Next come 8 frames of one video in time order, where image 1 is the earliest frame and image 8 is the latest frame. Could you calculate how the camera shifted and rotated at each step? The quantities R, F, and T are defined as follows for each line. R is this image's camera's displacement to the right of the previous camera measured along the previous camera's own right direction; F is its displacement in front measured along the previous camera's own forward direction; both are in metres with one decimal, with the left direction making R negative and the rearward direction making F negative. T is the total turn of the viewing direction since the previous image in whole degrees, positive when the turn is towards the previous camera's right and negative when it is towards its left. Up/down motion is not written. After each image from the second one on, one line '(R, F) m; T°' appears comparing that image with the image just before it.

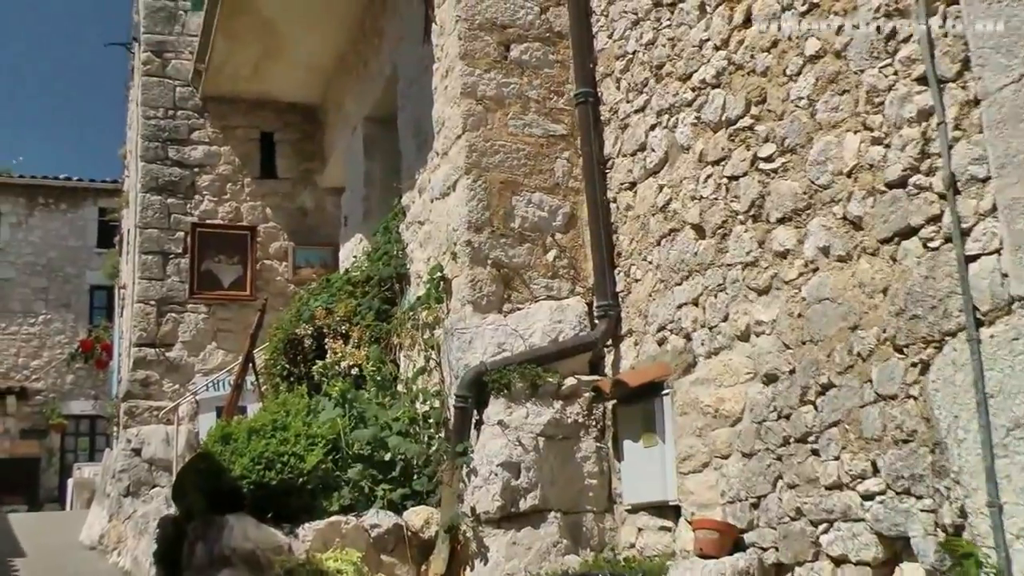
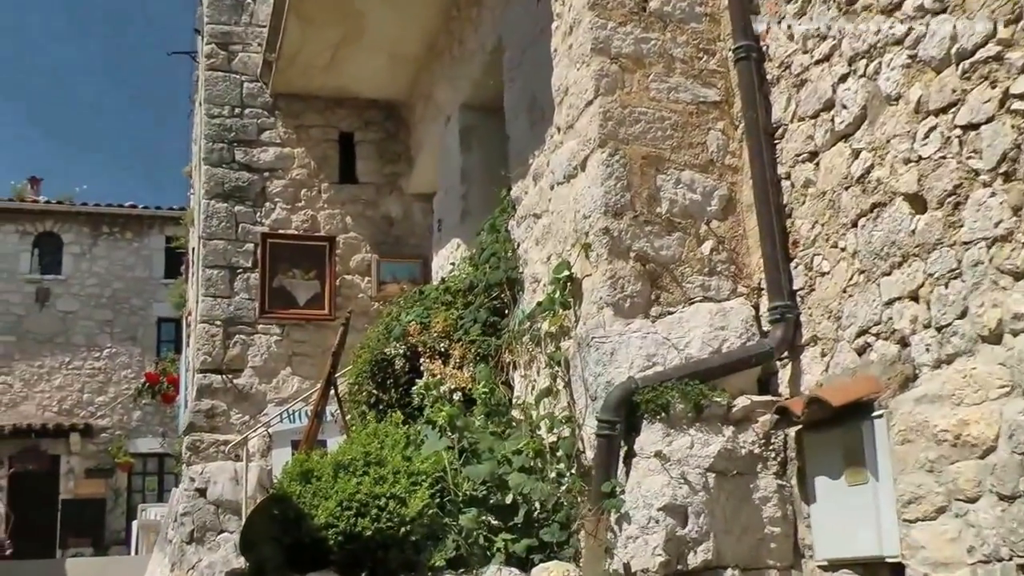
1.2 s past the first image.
(-0.2, +1.1) m; -3°
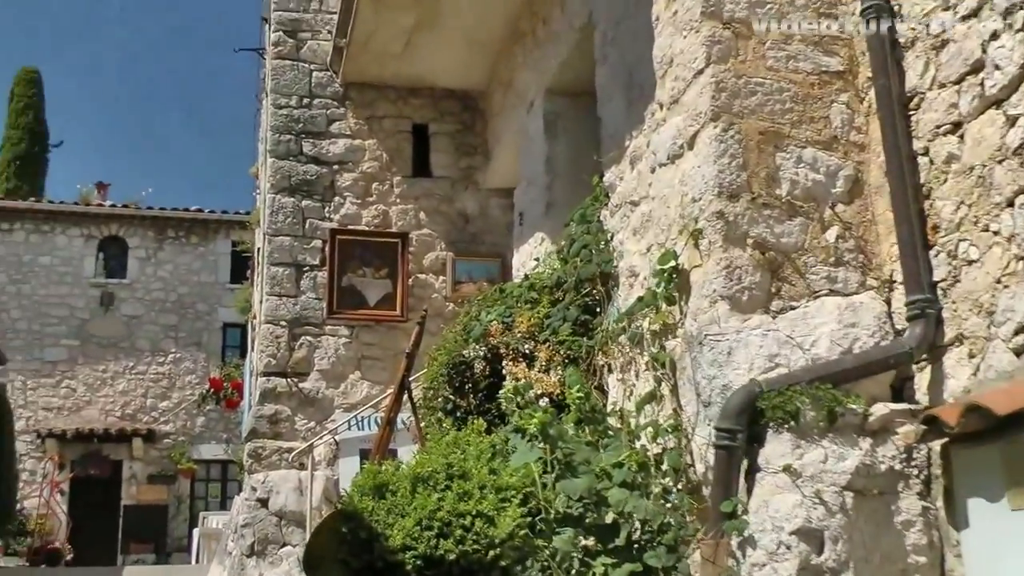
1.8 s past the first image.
(-0.1, +0.5) m; -2°
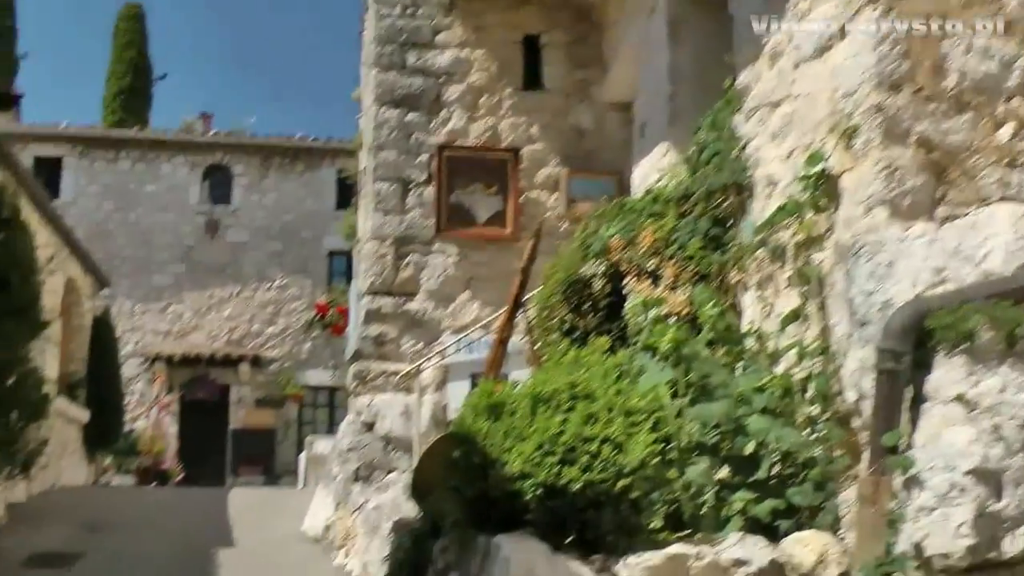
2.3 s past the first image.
(-0.1, +0.4) m; -4°
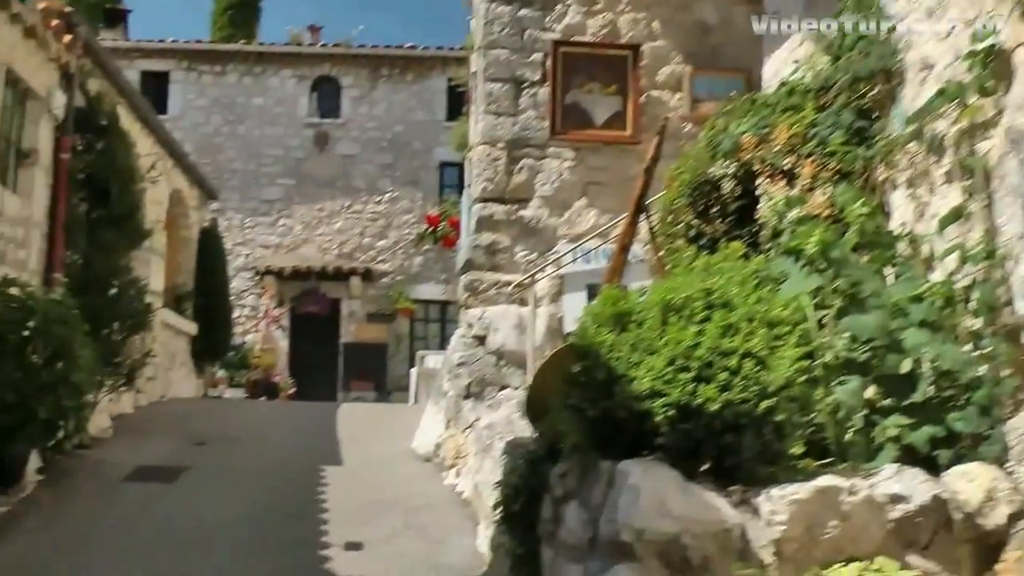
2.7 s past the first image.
(0.0, +0.4) m; -4°
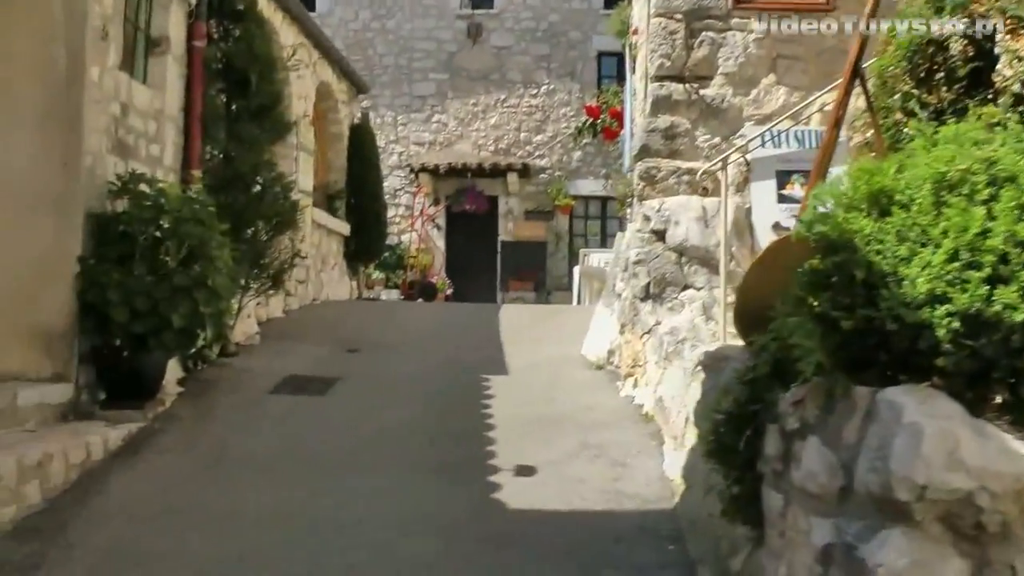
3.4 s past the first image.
(-0.1, +0.6) m; -6°
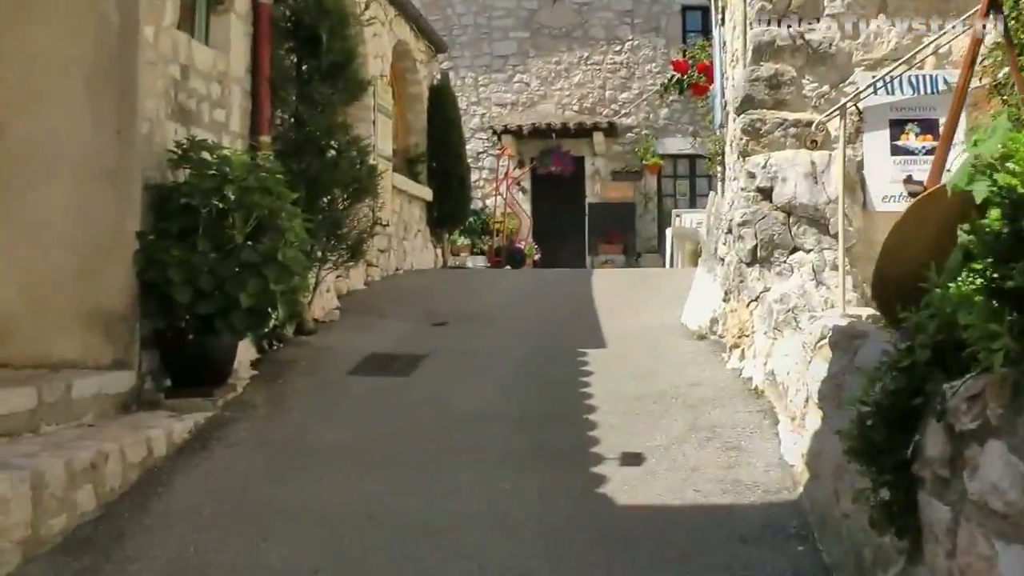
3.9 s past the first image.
(0.0, +0.4) m; -3°
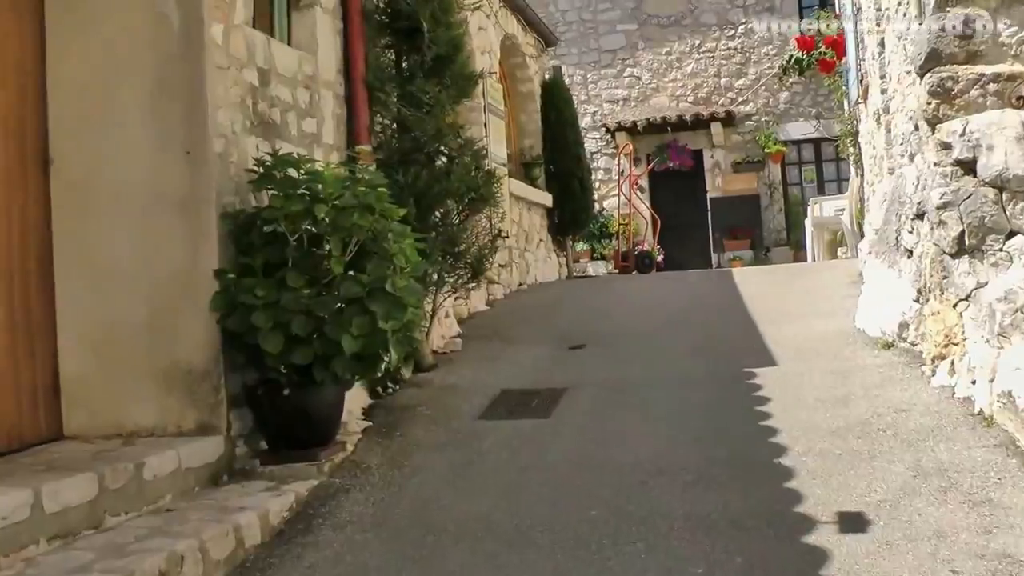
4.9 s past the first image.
(-0.1, +0.7) m; -4°
